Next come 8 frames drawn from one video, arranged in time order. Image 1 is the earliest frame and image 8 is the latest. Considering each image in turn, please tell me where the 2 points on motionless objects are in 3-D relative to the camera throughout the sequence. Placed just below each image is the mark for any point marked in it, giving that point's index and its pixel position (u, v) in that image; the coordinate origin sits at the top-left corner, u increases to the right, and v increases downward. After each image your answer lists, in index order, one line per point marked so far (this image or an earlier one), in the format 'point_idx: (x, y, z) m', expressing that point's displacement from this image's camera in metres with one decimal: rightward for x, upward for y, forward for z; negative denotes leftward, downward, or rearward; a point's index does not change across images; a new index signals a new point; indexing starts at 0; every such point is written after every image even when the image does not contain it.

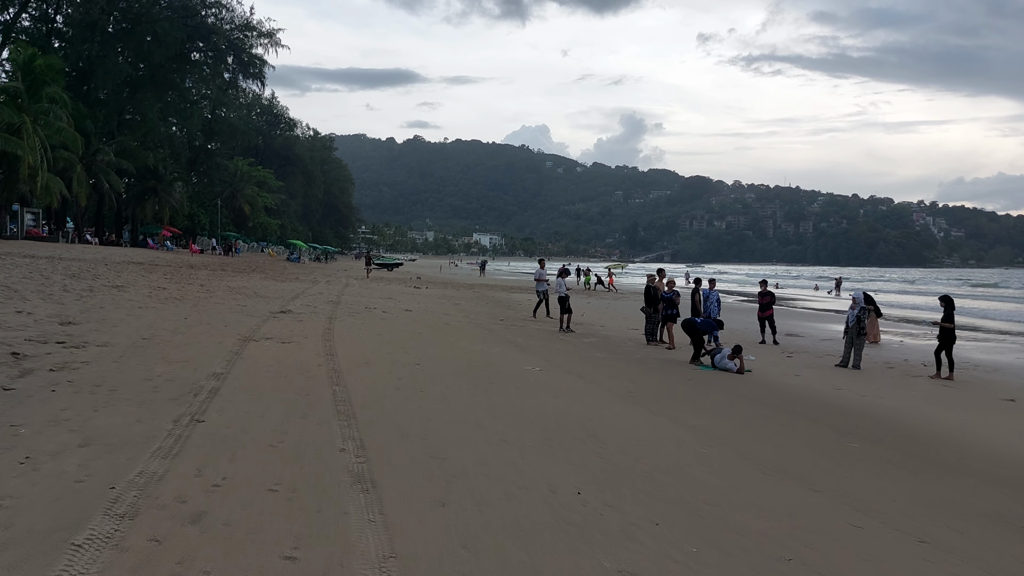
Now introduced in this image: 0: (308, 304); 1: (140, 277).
0: (-3.9, -0.3, +15.4) m
1: (-8.0, +0.2, +17.3) m
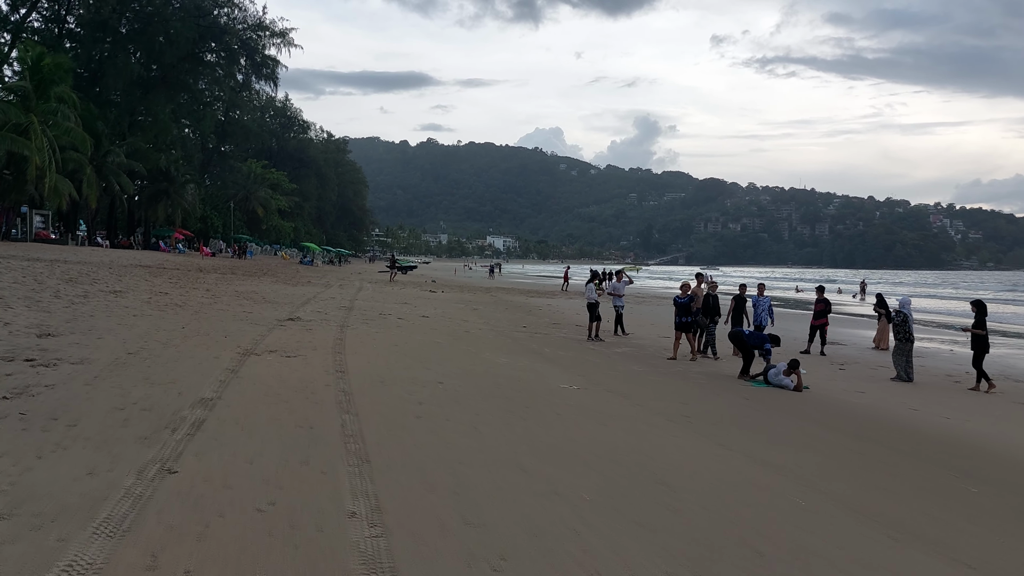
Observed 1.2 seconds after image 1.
0: (-3.5, -0.4, +14.5) m
1: (-7.5, +0.1, +16.4) m
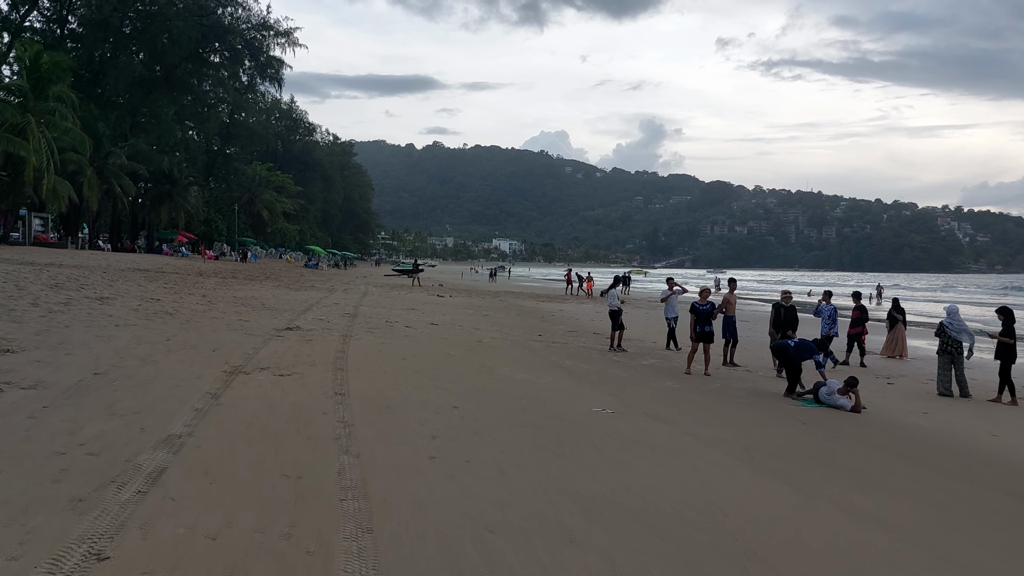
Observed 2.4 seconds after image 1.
0: (-3.2, -0.5, +13.6) m
1: (-7.2, 0.0, +15.5) m
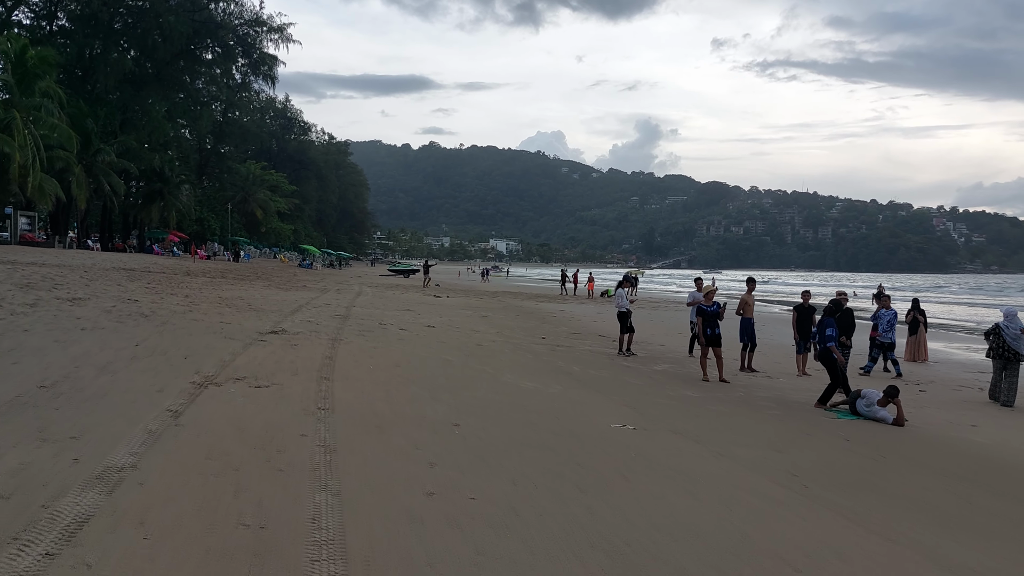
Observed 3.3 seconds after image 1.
0: (-3.2, -0.5, +12.7) m
1: (-7.2, 0.0, +14.7) m
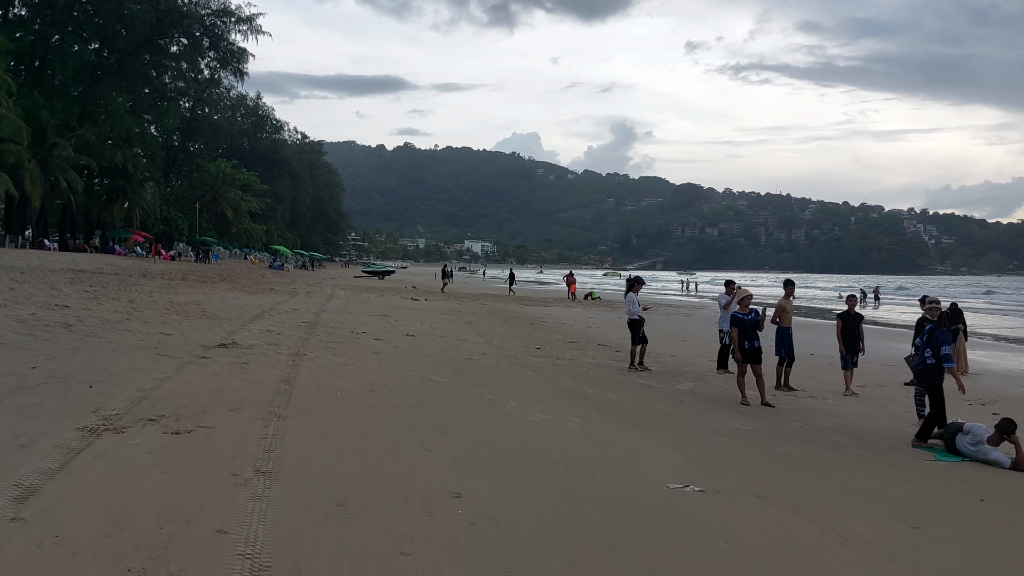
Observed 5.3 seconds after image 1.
0: (-3.3, -0.6, +11.0) m
1: (-7.4, 0.0, +12.8) m
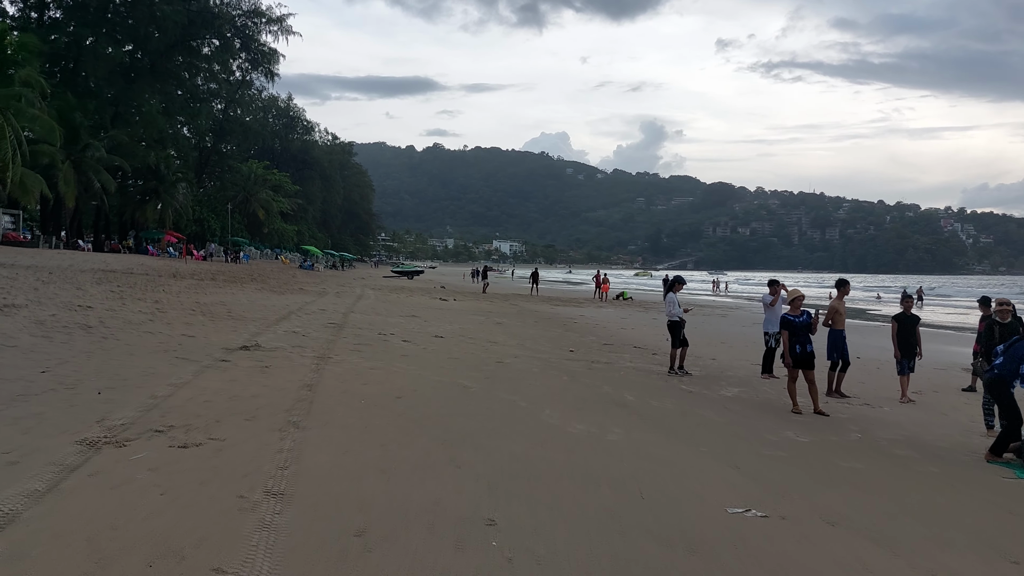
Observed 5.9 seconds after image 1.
0: (-2.9, -0.6, +10.6) m
1: (-6.9, 0.0, +12.6) m
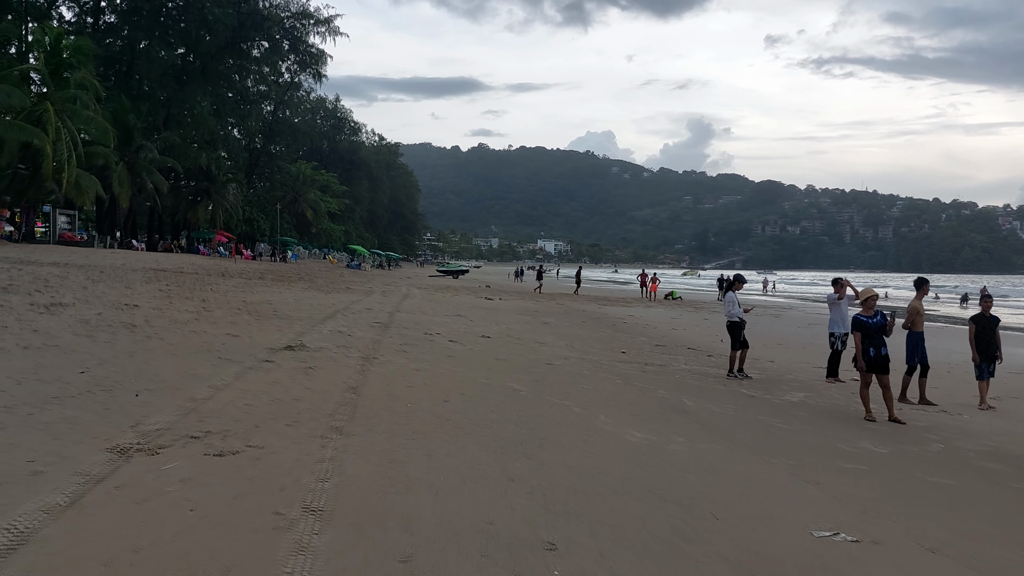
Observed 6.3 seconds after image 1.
0: (-2.2, -0.5, +10.5) m
1: (-6.1, 0.0, +12.6) m
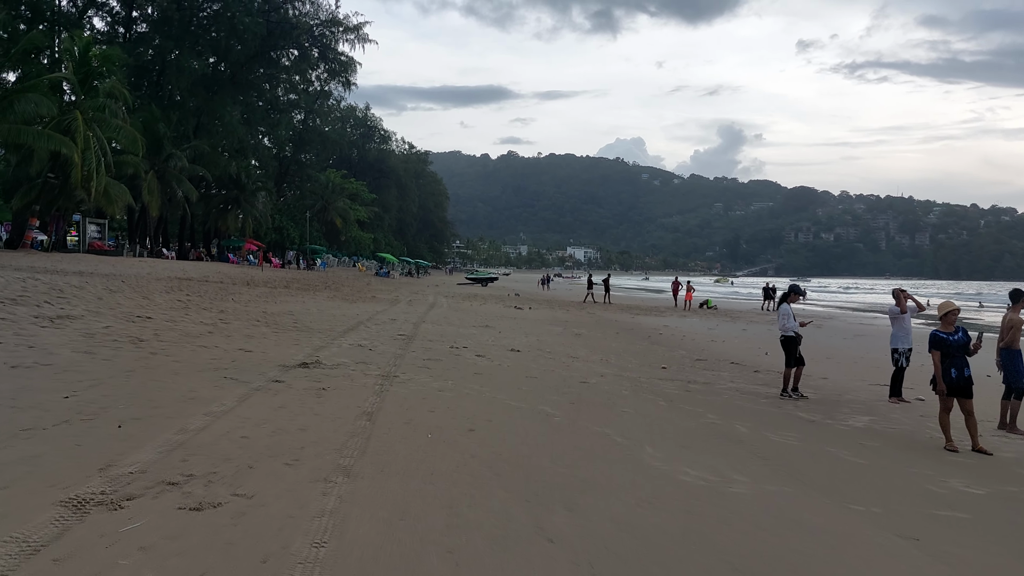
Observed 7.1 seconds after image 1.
0: (-1.8, -0.7, +9.8) m
1: (-5.7, -0.2, +12.1) m
